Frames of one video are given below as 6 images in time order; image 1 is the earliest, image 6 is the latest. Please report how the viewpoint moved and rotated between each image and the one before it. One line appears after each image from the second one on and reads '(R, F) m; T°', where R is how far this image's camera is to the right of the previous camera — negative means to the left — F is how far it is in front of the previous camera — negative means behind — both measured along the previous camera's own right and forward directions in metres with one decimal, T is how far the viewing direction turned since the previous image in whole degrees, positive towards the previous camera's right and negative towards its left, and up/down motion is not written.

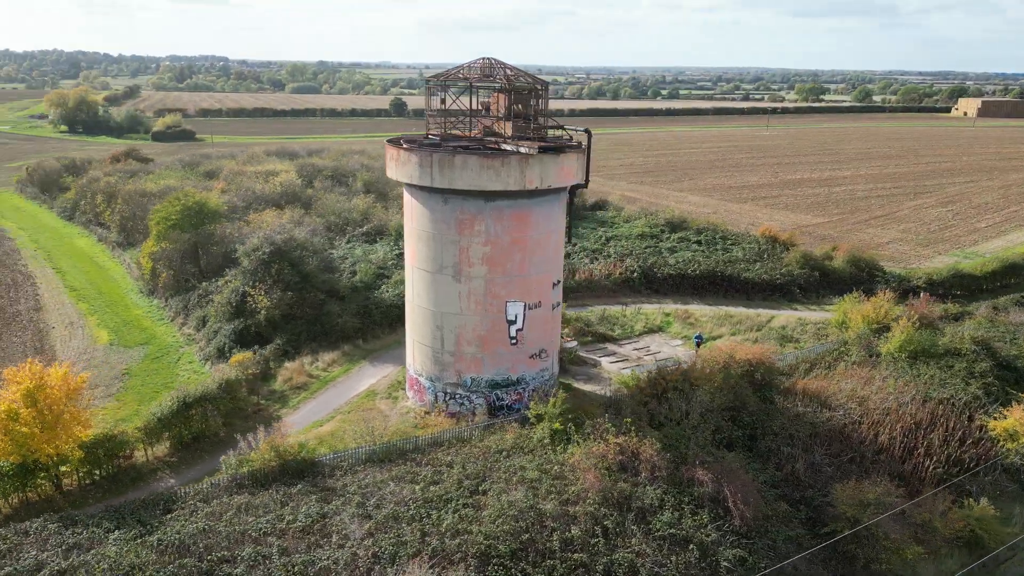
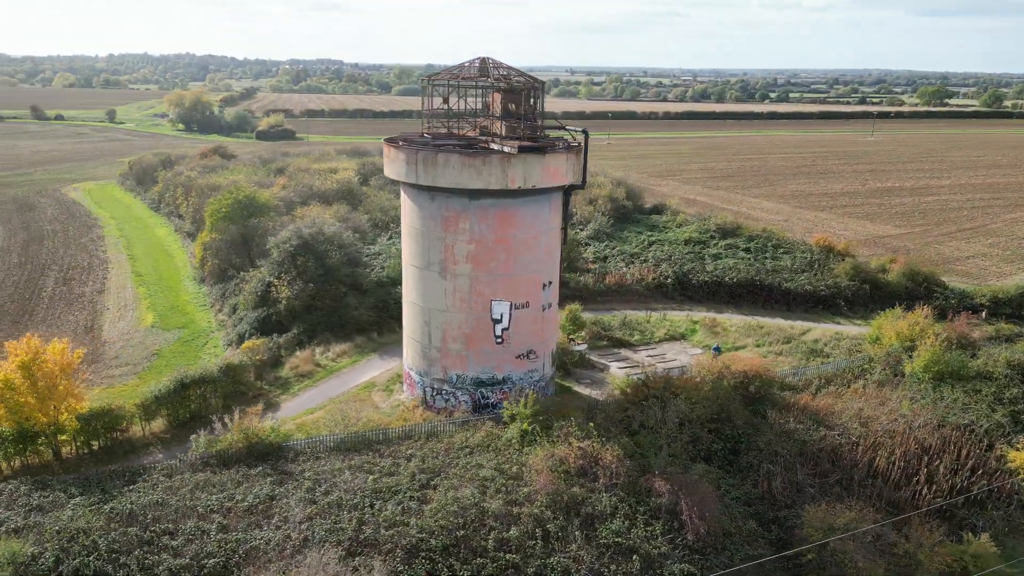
(+2.7, +0.2) m; -7°
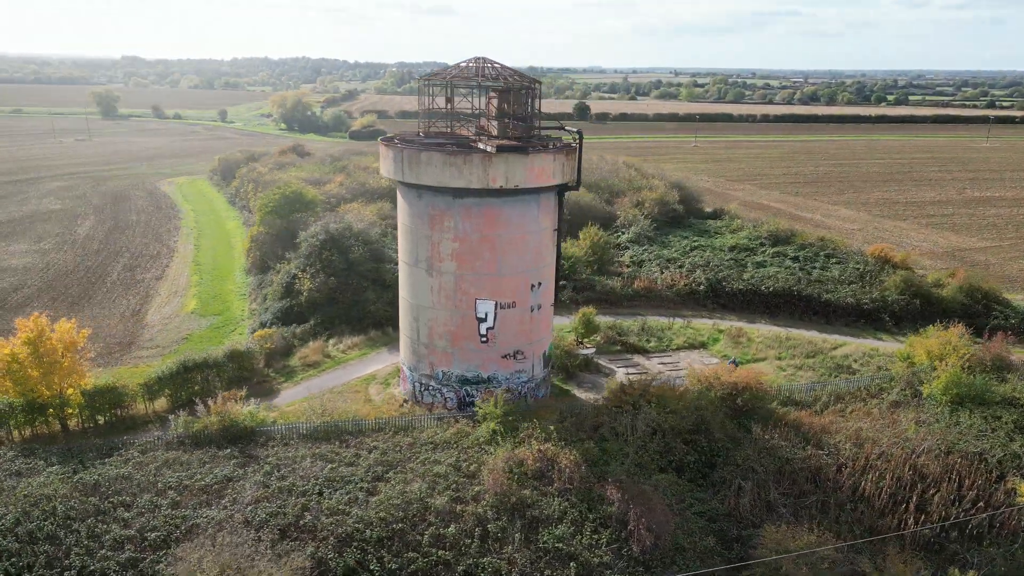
(+2.6, +0.2) m; -7°
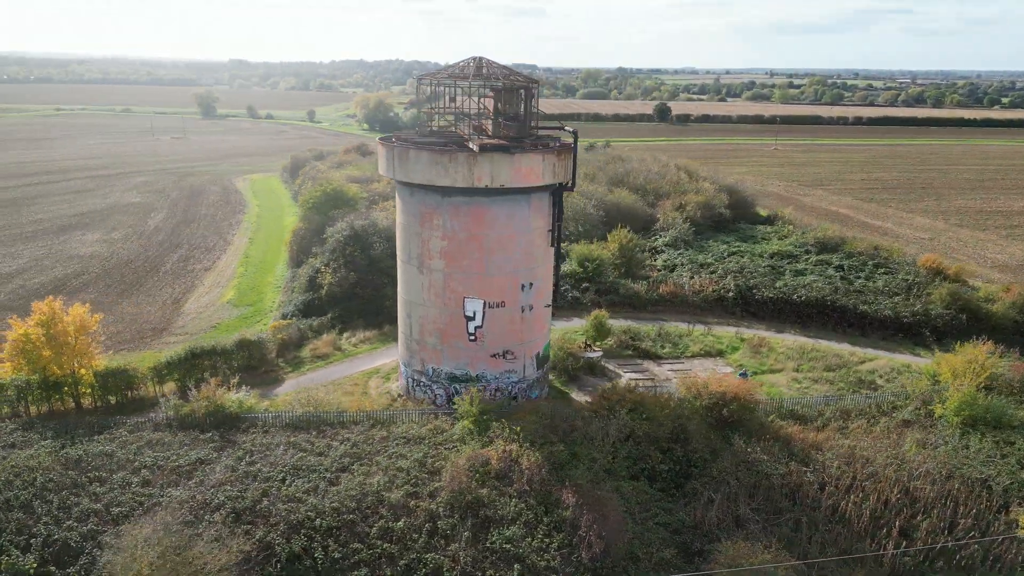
(+2.3, +0.1) m; -6°
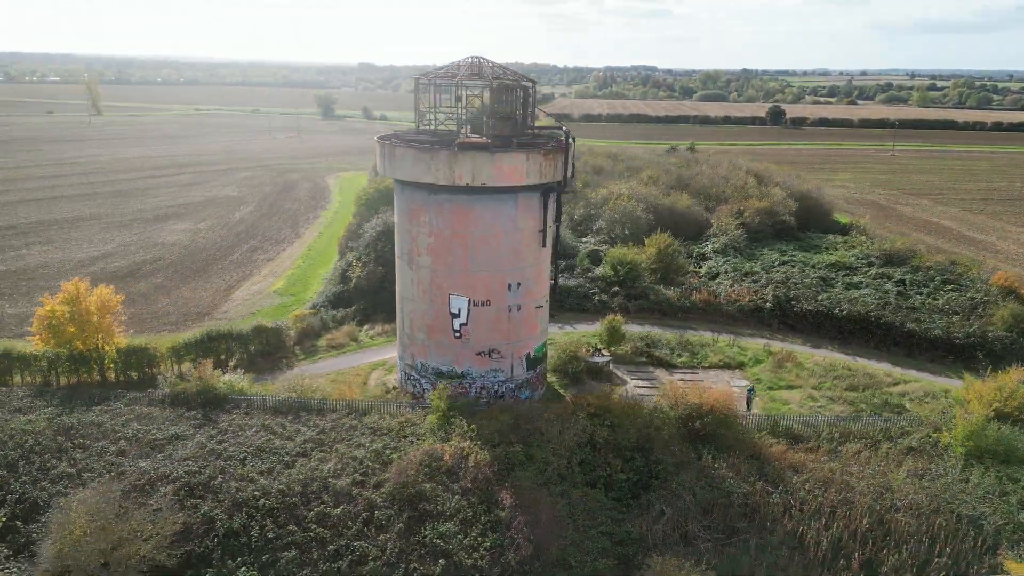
(+3.0, +0.2) m; -8°
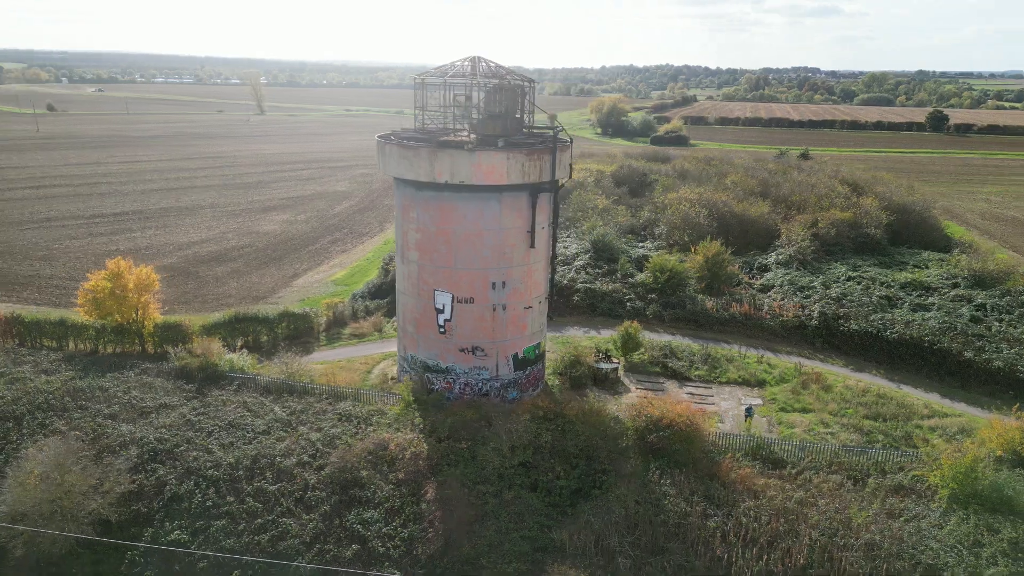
(+3.8, +0.3) m; -10°
